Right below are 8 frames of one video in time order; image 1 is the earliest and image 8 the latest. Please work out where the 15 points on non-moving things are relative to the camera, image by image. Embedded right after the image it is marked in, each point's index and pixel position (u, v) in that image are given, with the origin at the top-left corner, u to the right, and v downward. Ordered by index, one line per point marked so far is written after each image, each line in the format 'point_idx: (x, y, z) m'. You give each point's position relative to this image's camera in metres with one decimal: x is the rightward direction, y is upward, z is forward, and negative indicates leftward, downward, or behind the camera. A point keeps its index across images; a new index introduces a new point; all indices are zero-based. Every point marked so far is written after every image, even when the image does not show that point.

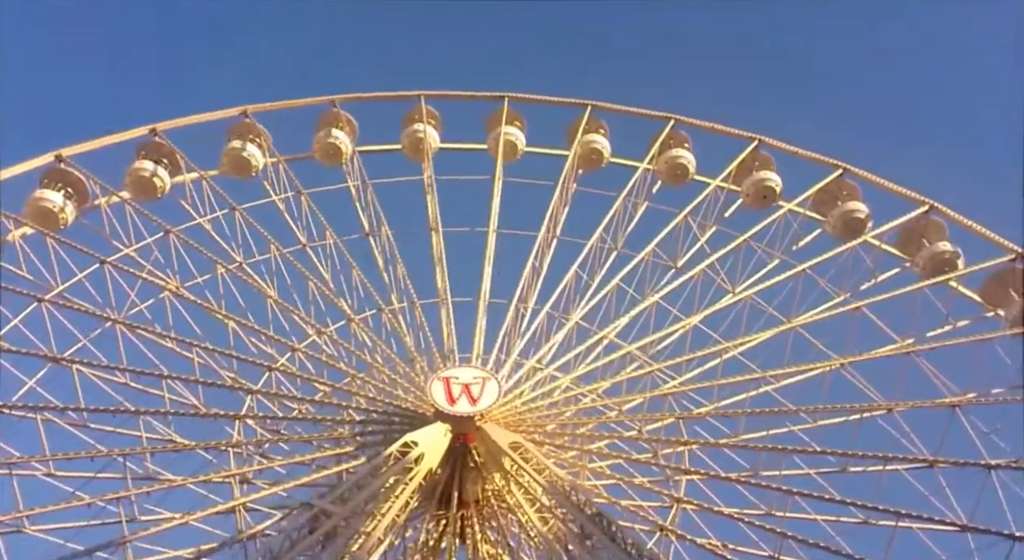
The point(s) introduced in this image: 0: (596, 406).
0: (+1.6, -2.2, +17.8) m
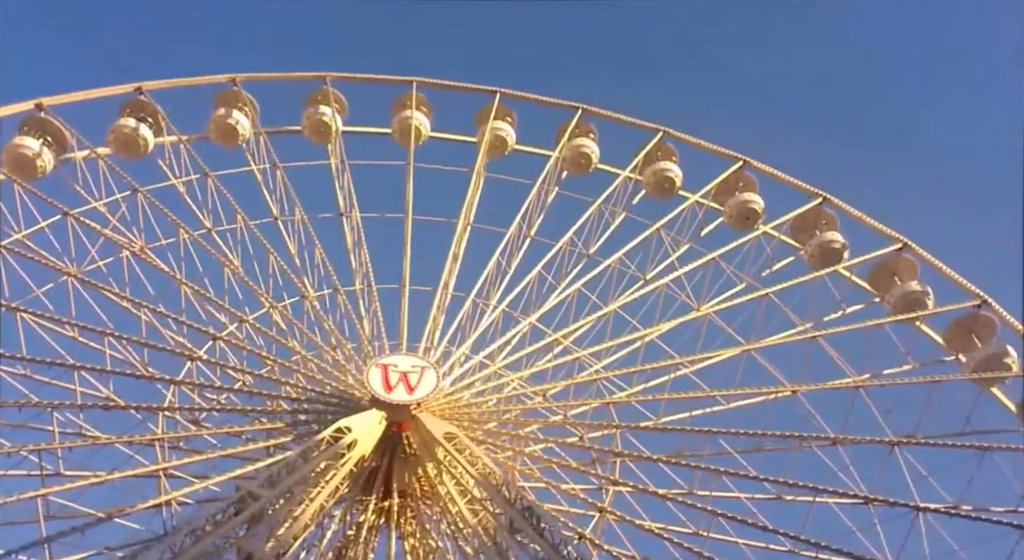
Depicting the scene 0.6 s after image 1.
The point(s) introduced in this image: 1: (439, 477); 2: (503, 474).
0: (+0.5, -2.3, +17.9) m
1: (-1.4, -3.7, +18.6) m
2: (-0.2, -3.4, +17.5) m
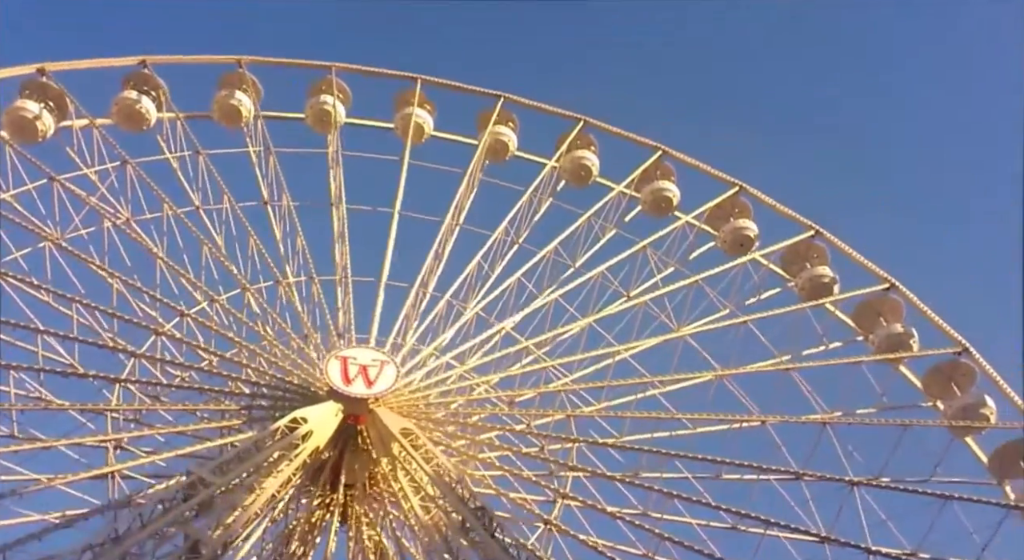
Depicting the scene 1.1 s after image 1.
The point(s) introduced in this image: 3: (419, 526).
0: (-0.2, -2.1, +17.9) m
1: (-2.1, -3.5, +18.4) m
2: (-0.8, -3.3, +17.5) m
3: (-1.5, -4.3, +17.8) m
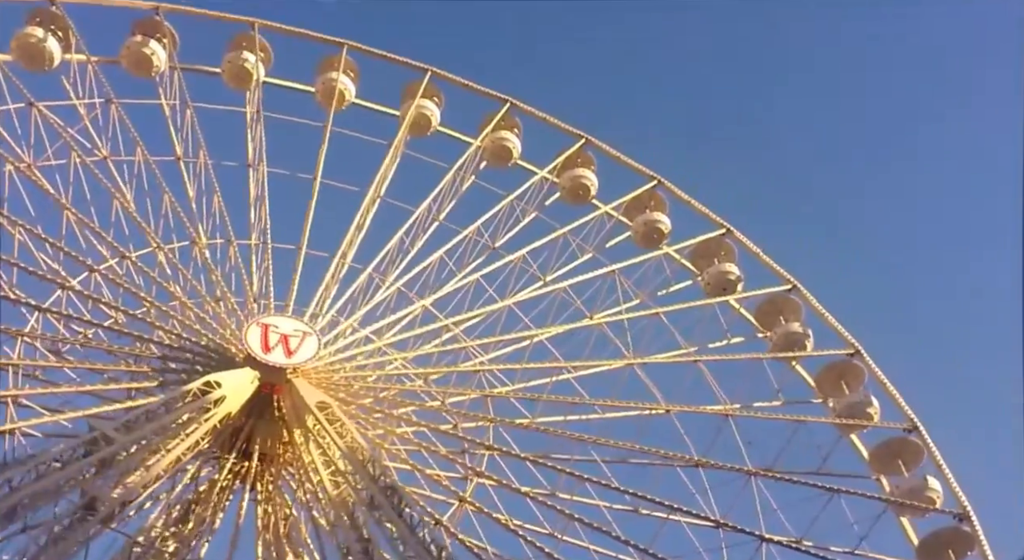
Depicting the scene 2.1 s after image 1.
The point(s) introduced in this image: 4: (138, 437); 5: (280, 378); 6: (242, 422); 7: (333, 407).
0: (-1.7, -2.0, +17.7) m
1: (-3.8, -3.0, +18.1) m
2: (-2.5, -3.0, +17.2) m
3: (-3.4, -3.9, +17.5) m
4: (-5.9, -2.4, +15.6) m
5: (-4.2, -1.8, +17.8) m
6: (-5.0, -2.6, +18.3) m
7: (-3.2, -2.3, +17.8) m
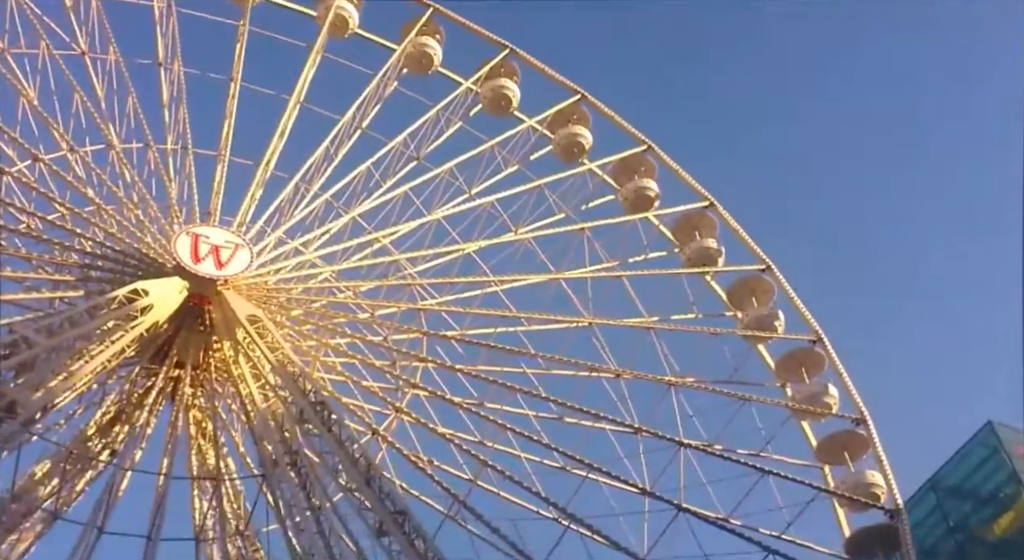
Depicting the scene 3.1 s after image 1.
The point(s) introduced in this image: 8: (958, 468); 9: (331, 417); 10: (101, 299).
0: (-2.9, -0.4, +17.6) m
1: (-5.0, -1.4, +18.0) m
2: (-3.6, -1.5, +17.2) m
3: (-4.5, -2.3, +17.5) m
4: (-6.9, -0.9, +15.2) m
5: (-5.3, -0.2, +17.4) m
6: (-6.2, -0.9, +18.0) m
7: (-4.4, -0.7, +17.6) m
8: (+6.3, -2.7, +14.1) m
9: (-3.0, -2.3, +16.4) m
10: (-6.8, -0.3, +16.4) m
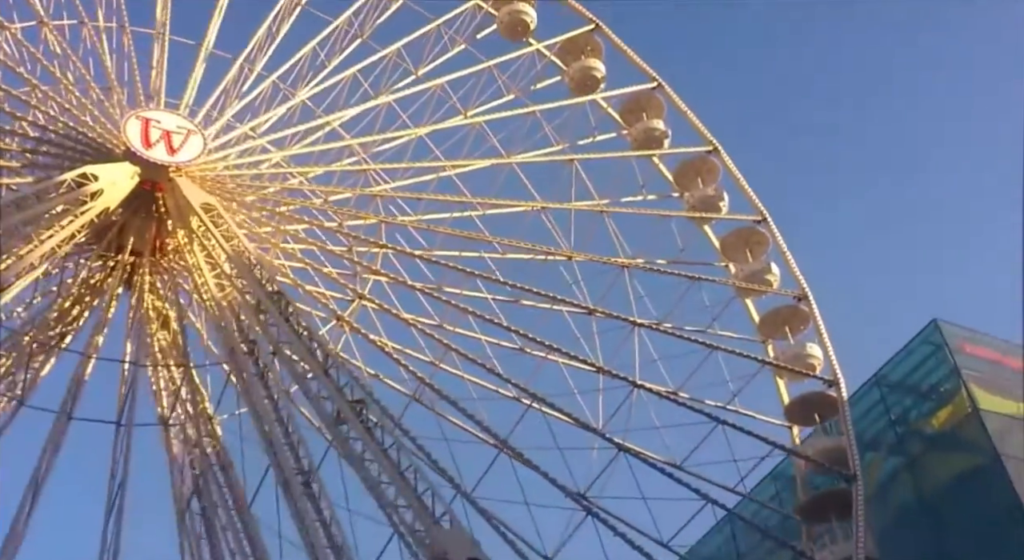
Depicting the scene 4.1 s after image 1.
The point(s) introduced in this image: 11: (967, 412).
0: (-3.6, +1.5, +17.3) m
1: (-5.7, +0.6, +17.7) m
2: (-4.3, +0.4, +17.0) m
3: (-5.3, -0.4, +17.4) m
4: (-7.5, +0.8, +14.8) m
5: (-6.0, +1.8, +17.0) m
6: (-6.9, +1.1, +17.6) m
7: (-5.1, +1.2, +17.3) m
8: (+5.7, -1.2, +14.6) m
9: (-3.7, -0.4, +16.4) m
10: (-7.4, +1.5, +16.0) m
11: (+5.8, -1.7, +12.7) m
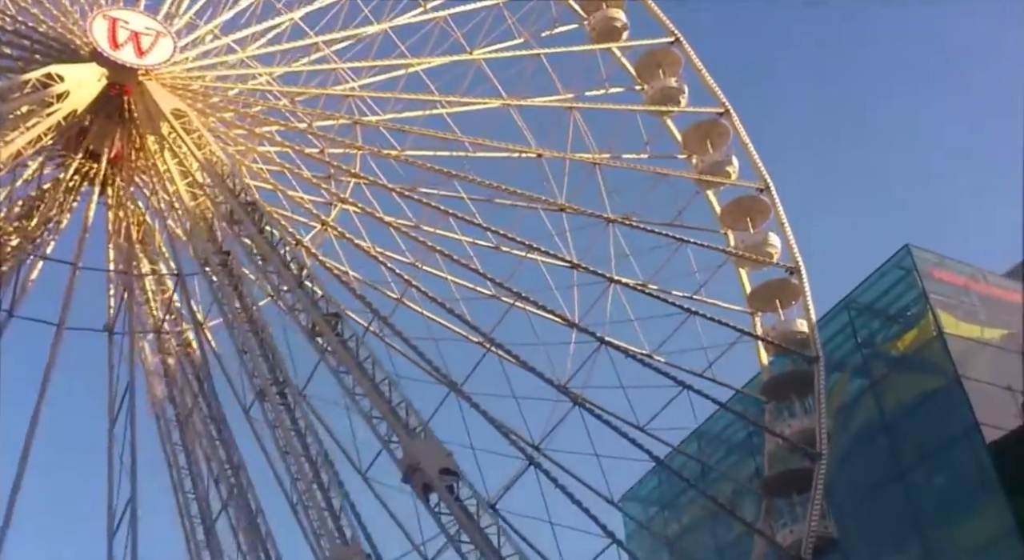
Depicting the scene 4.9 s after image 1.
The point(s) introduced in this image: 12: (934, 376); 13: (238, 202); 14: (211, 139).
0: (-4.0, +3.1, +17.0) m
1: (-6.2, +2.2, +17.4) m
2: (-4.8, +2.0, +16.7) m
3: (-5.7, +1.2, +17.1) m
4: (-7.9, +2.3, +14.5) m
5: (-6.4, +3.4, +16.7) m
6: (-7.3, +2.8, +17.3) m
7: (-5.5, +2.8, +16.9) m
8: (+5.2, -0.1, +14.4) m
9: (-4.2, +1.1, +16.1) m
10: (-7.8, +3.1, +15.6) m
11: (+5.3, -0.7, +12.6) m
12: (+5.2, -1.2, +12.3) m
13: (-4.5, +1.3, +15.9) m
14: (-5.1, +2.4, +16.7) m
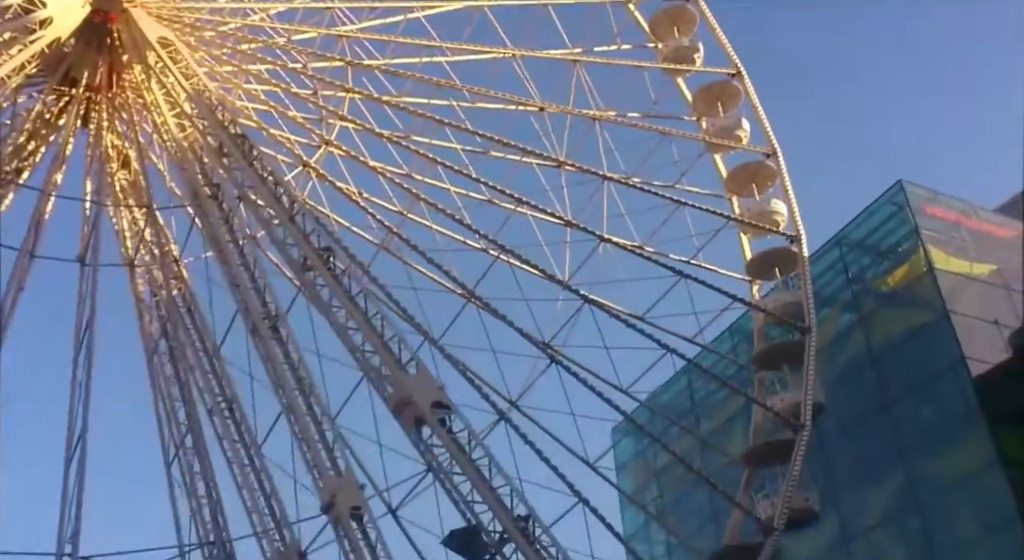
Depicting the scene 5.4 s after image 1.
0: (-4.1, +4.2, +16.7) m
1: (-6.3, +3.4, +17.2) m
2: (-4.9, +3.1, +16.5) m
3: (-5.9, +2.4, +16.9) m
4: (-8.1, +3.4, +14.3) m
5: (-6.5, +4.5, +16.4) m
6: (-7.5, +4.0, +17.0) m
7: (-5.7, +4.0, +16.7) m
8: (+5.1, +0.8, +14.3) m
9: (-4.3, +2.2, +16.0) m
10: (-7.9, +4.2, +15.3) m
11: (+5.1, +0.1, +12.6) m
12: (+5.1, -0.4, +12.4) m
13: (-4.6, +2.4, +15.7) m
14: (-5.2, +3.5, +16.5) m
